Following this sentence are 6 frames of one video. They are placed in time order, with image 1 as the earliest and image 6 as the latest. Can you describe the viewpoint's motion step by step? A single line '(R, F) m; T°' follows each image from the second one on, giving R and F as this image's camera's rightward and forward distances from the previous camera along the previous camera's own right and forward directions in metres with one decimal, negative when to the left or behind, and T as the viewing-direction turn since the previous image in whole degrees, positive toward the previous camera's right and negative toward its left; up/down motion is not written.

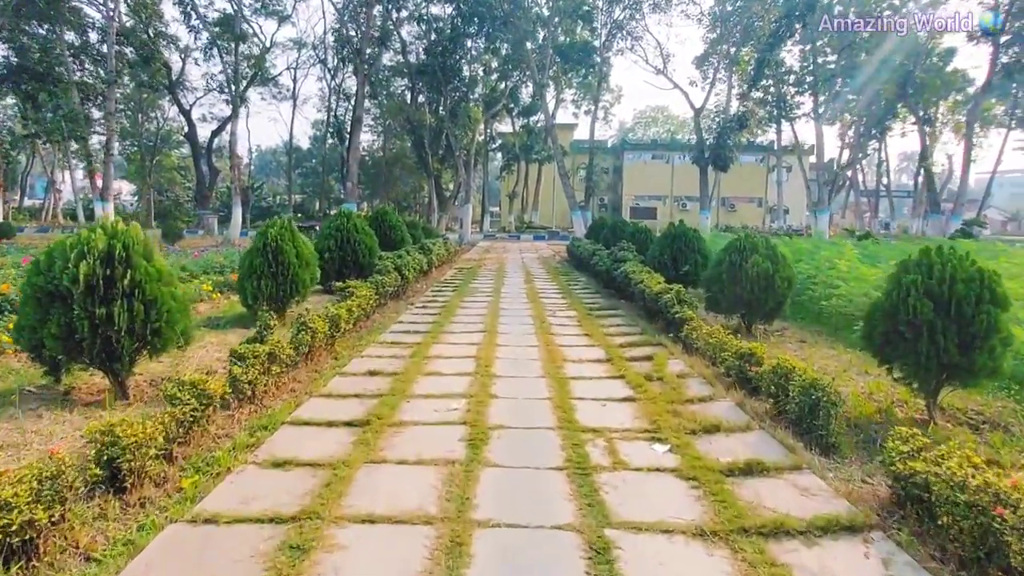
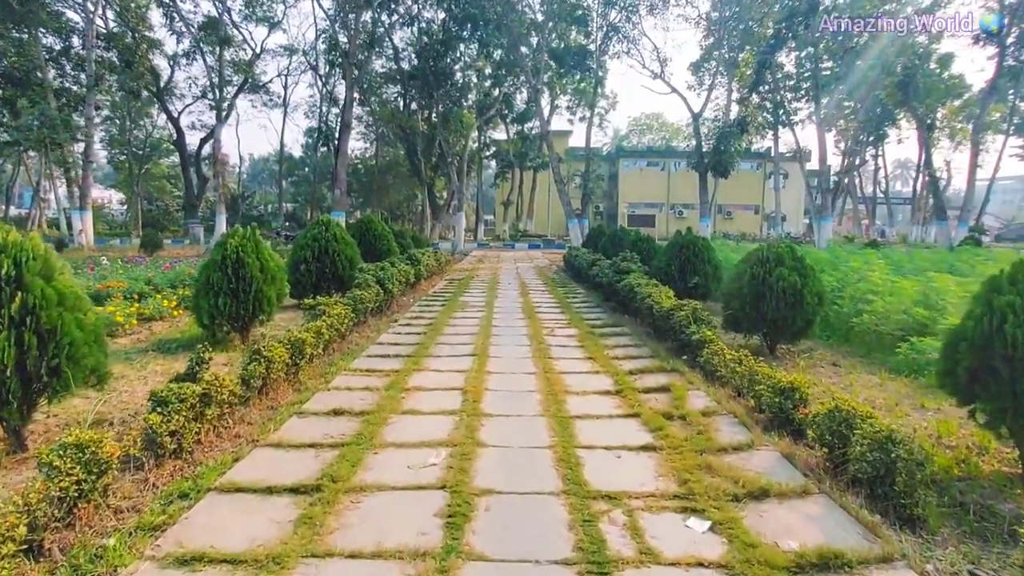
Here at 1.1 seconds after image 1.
(0.0, +0.7) m; 0°
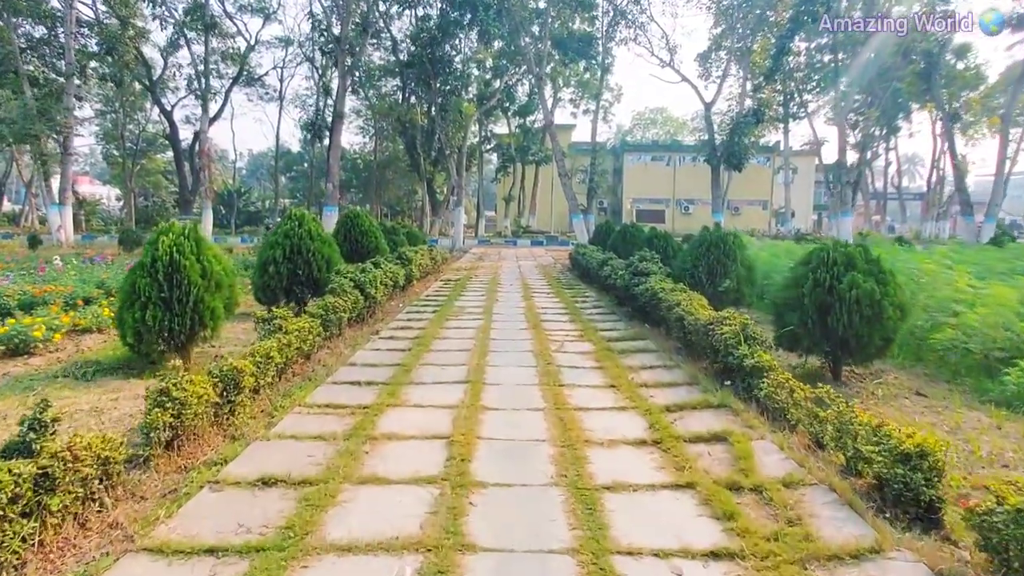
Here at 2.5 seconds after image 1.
(0.0, +1.1) m; 0°
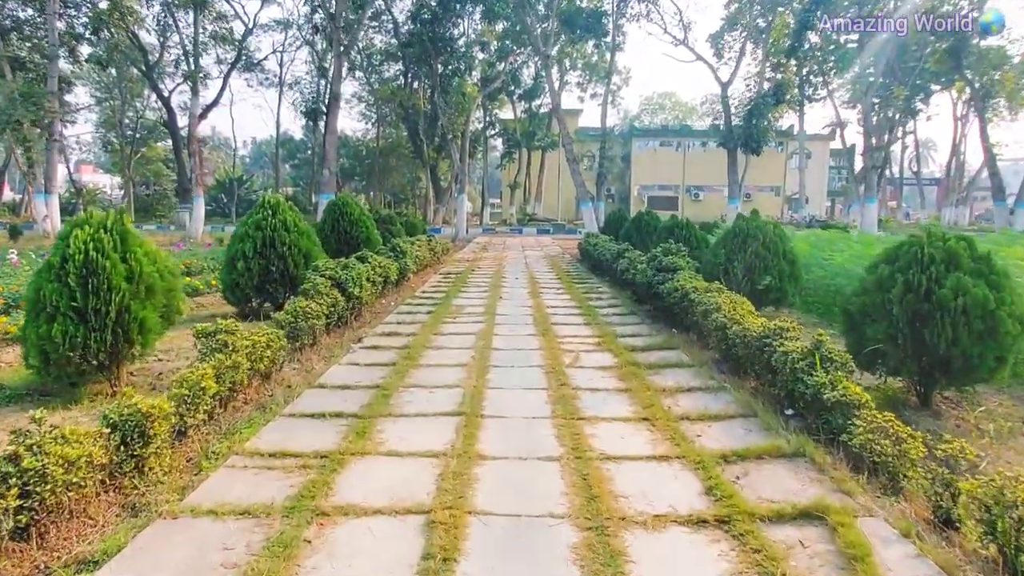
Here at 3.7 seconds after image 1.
(0.0, +0.9) m; -1°
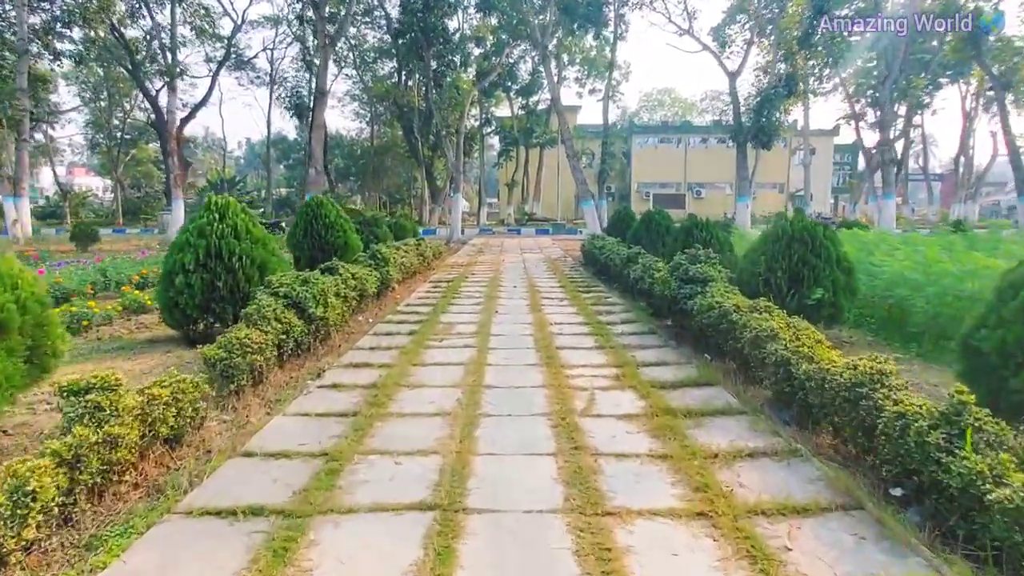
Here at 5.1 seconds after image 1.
(0.0, +1.0) m; 0°
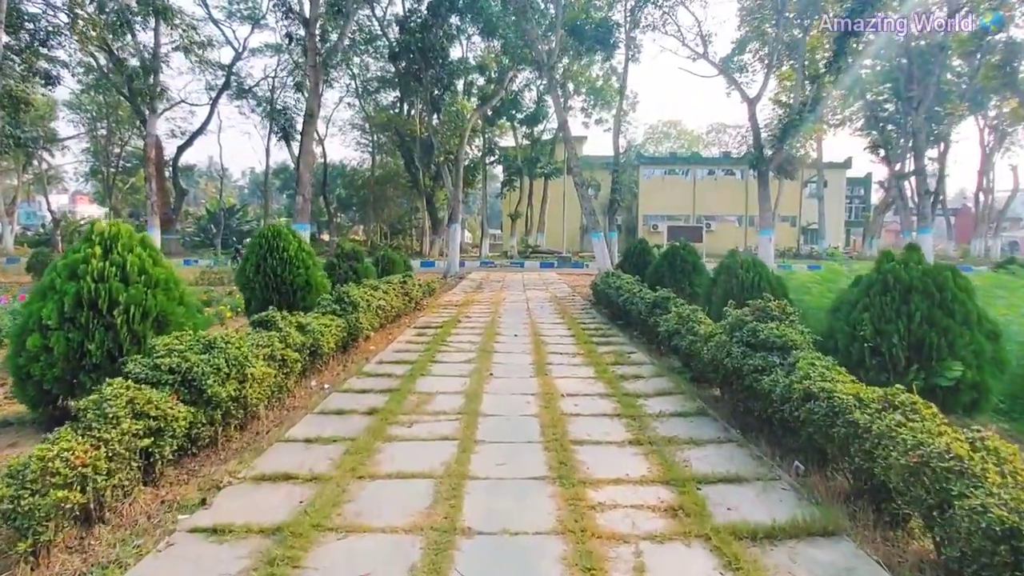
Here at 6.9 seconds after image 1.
(0.0, +1.5) m; 0°
